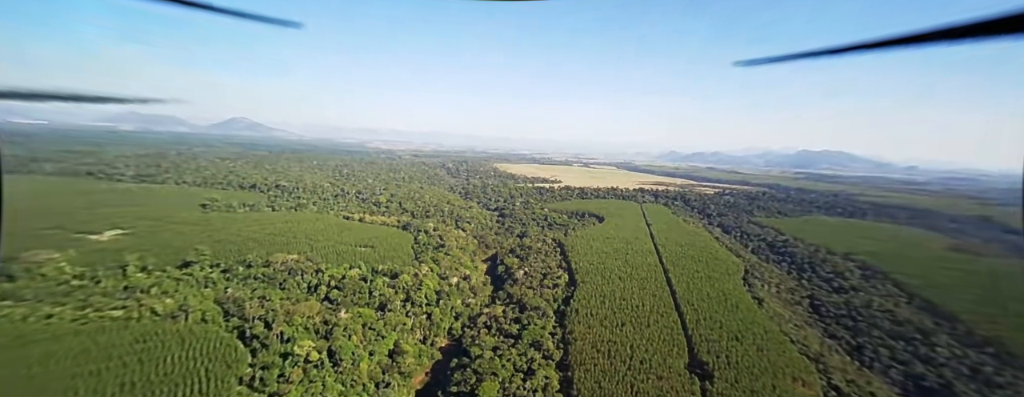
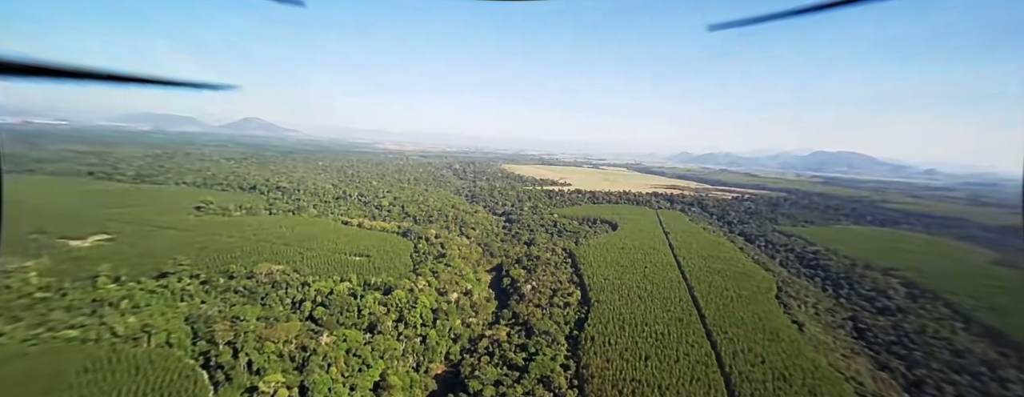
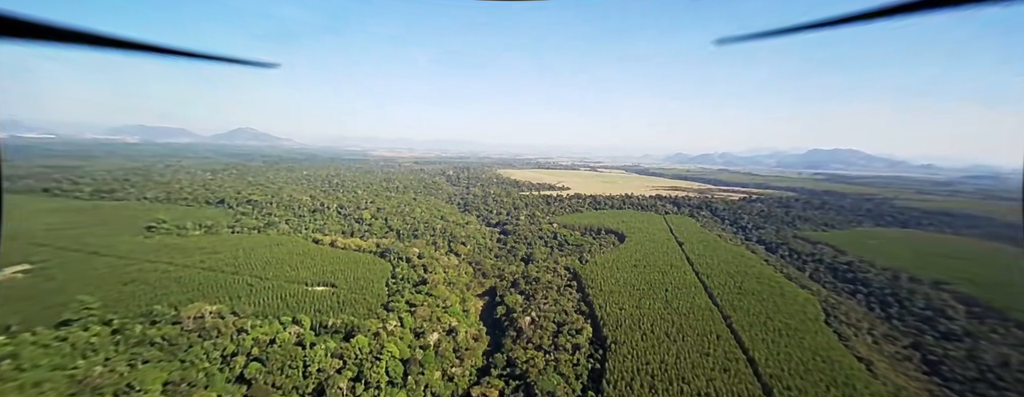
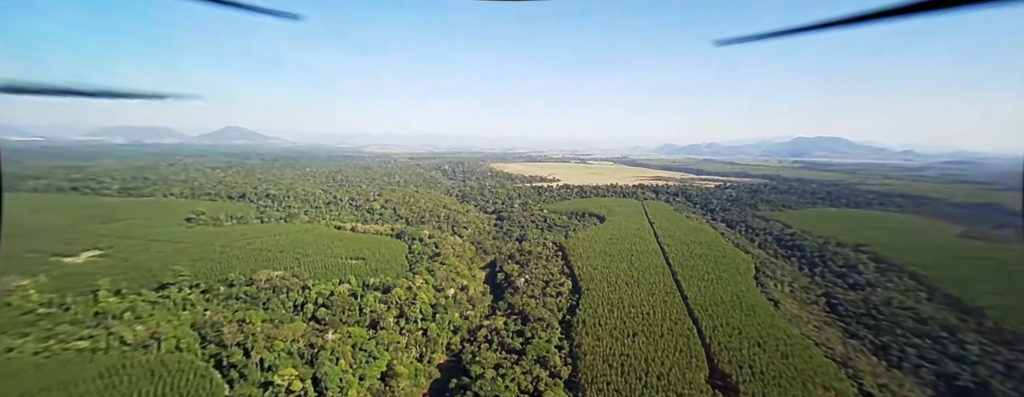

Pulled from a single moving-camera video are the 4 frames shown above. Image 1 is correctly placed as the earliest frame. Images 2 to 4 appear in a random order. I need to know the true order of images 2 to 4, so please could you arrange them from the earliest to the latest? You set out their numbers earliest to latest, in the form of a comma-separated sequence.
4, 2, 3
